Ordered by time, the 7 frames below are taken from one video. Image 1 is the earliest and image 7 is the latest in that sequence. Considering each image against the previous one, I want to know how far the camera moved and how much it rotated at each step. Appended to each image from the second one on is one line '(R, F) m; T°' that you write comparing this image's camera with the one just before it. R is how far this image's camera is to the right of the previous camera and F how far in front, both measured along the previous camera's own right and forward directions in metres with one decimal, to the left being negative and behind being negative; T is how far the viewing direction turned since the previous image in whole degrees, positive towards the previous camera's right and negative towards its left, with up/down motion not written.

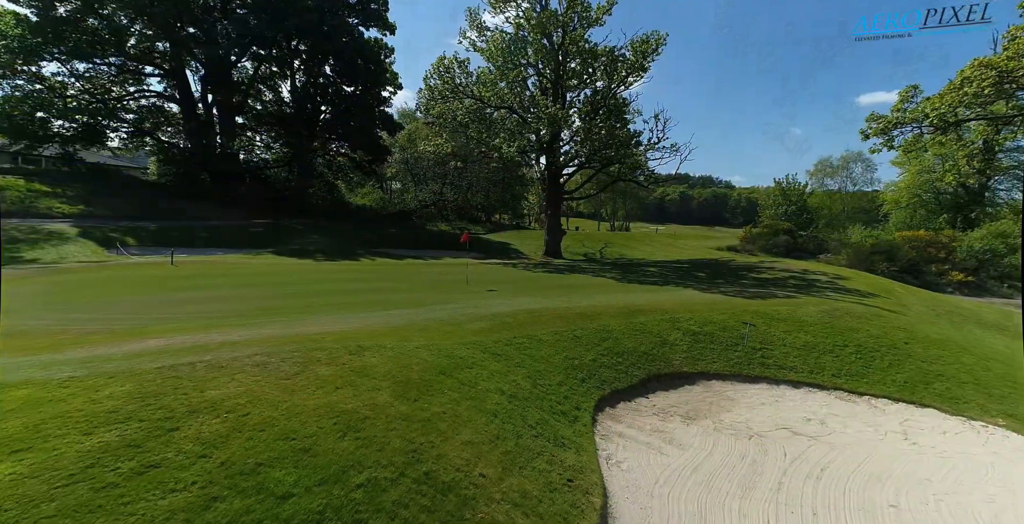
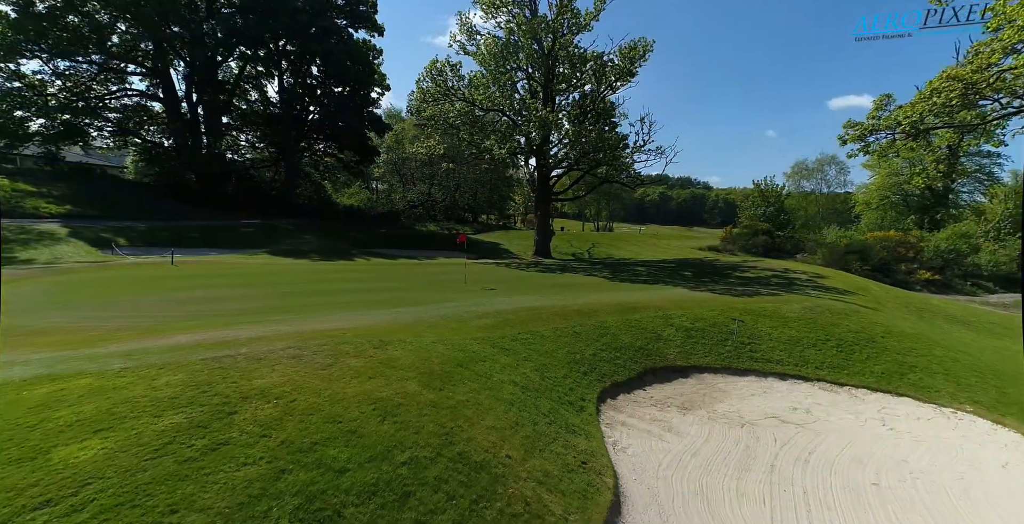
(-0.4, -0.4) m; +2°
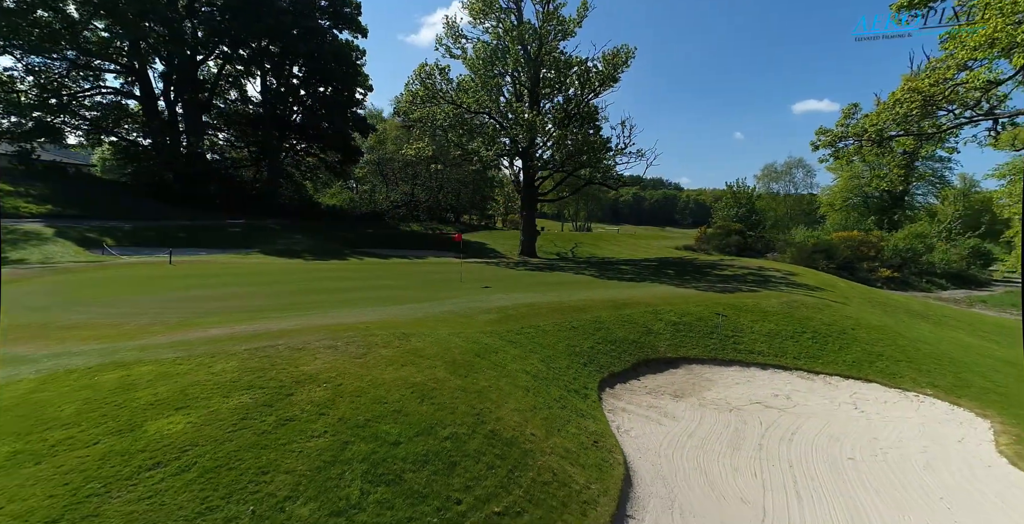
(-0.6, -0.5) m; +3°
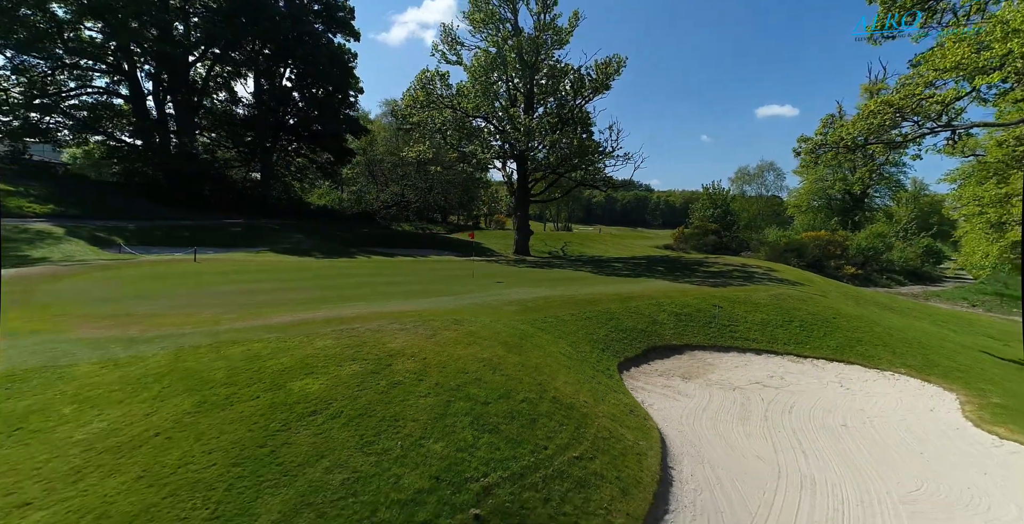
(-1.1, -0.8) m; +3°
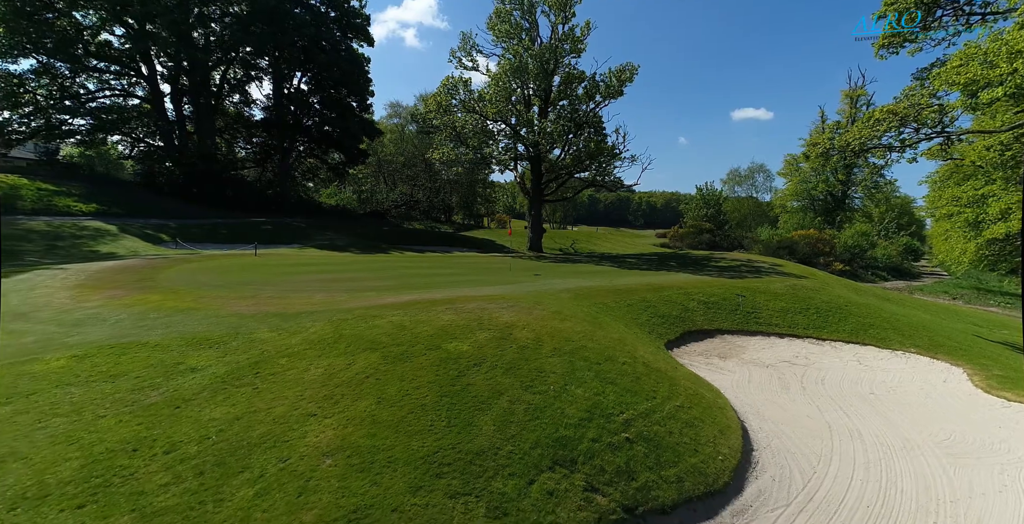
(-1.6, -0.9) m; +1°
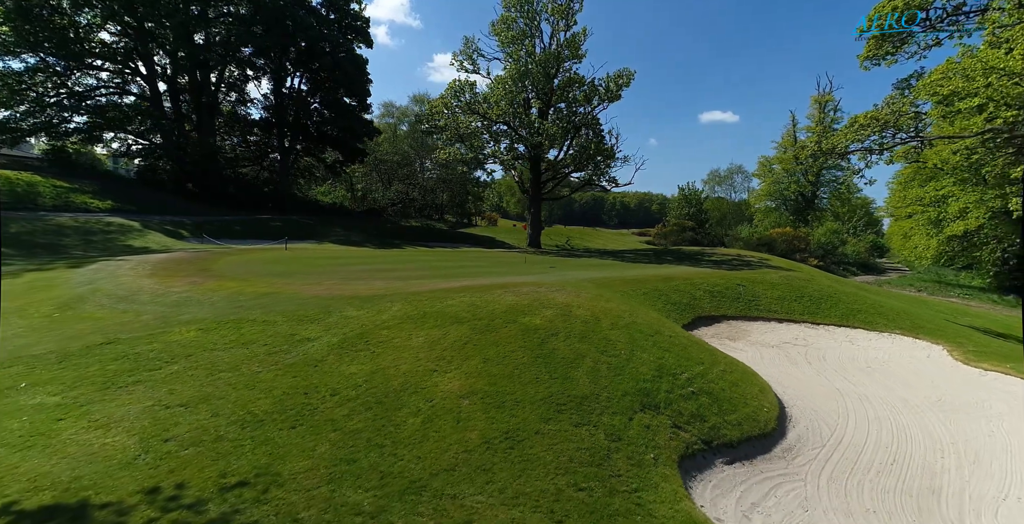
(-1.2, -0.8) m; +2°
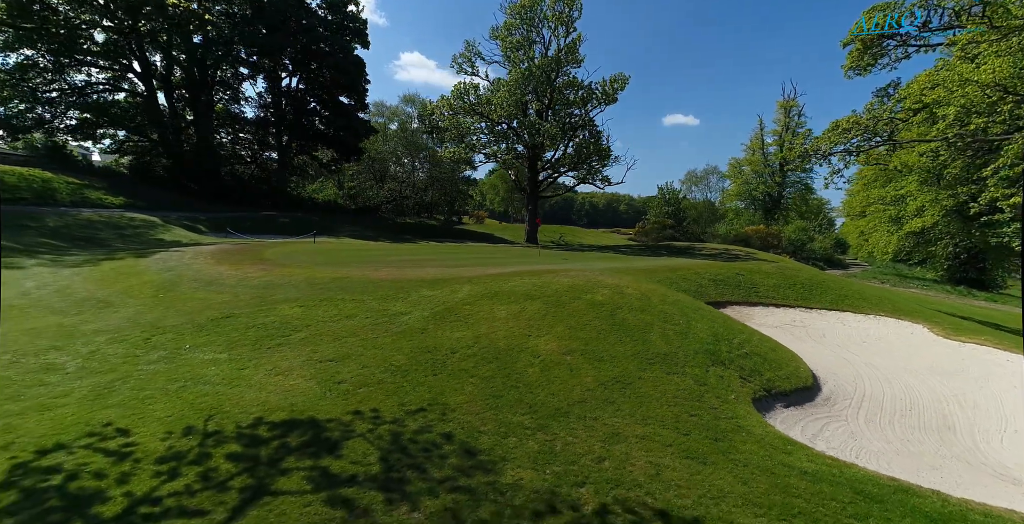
(-1.3, -0.7) m; +2°
